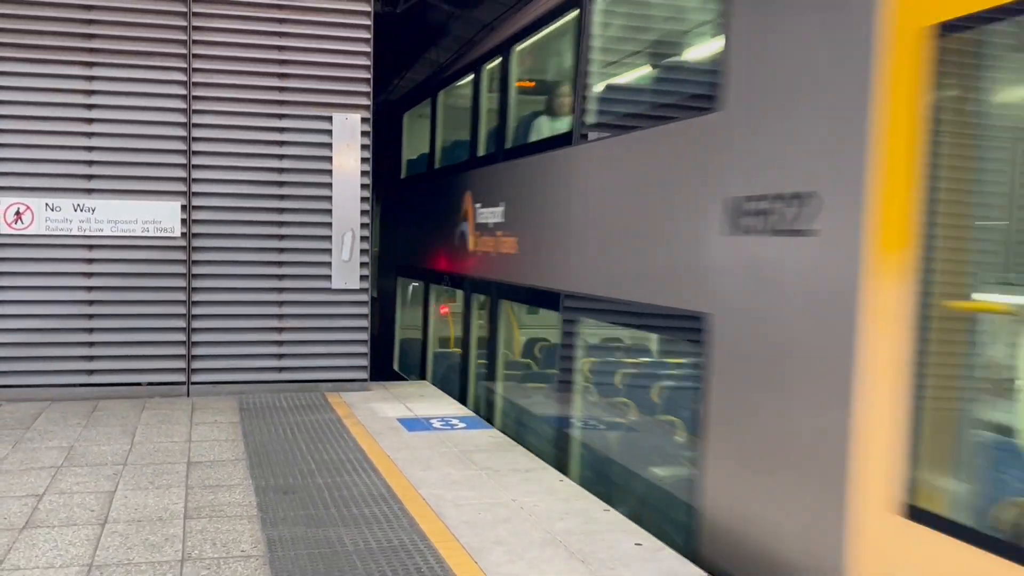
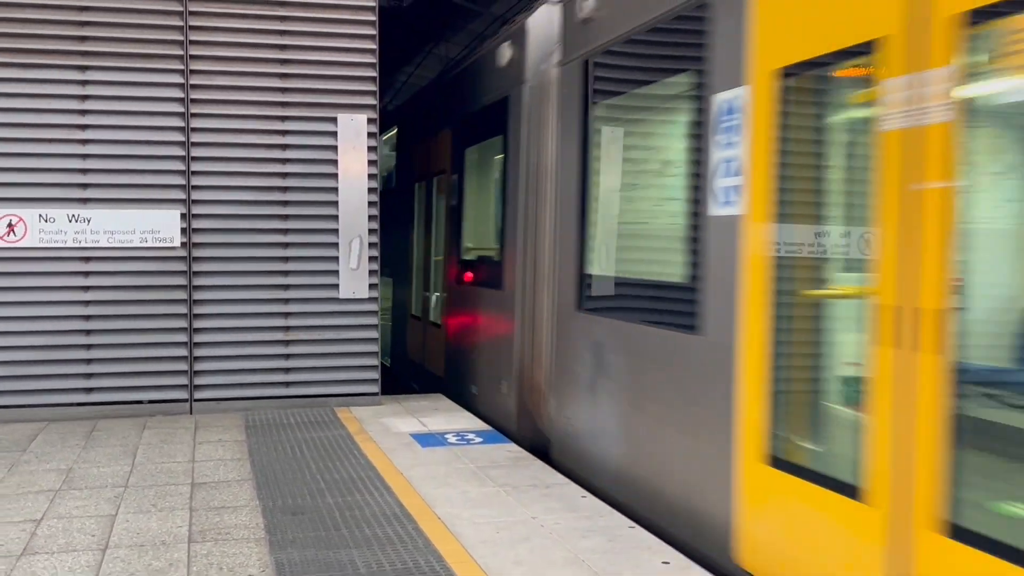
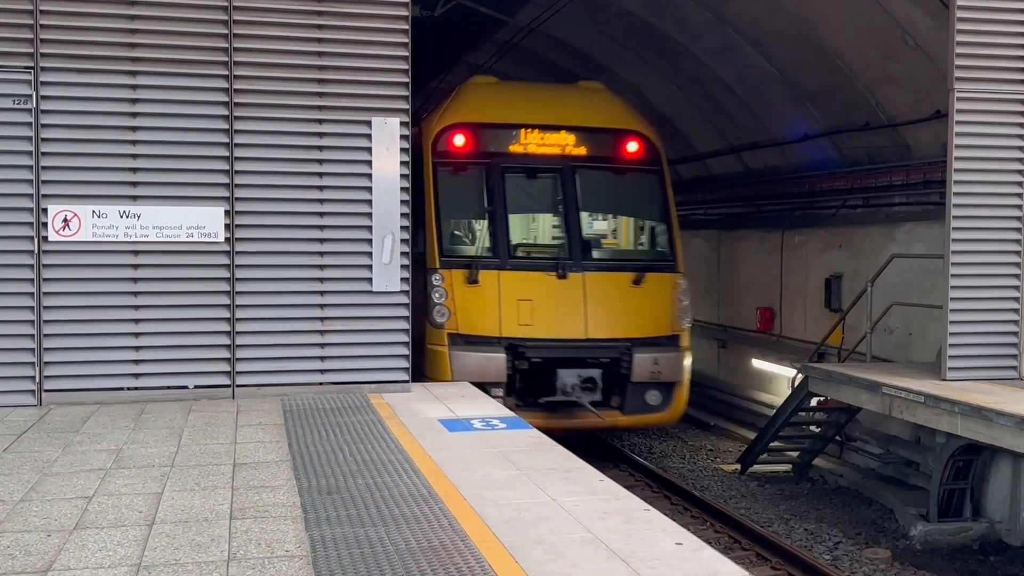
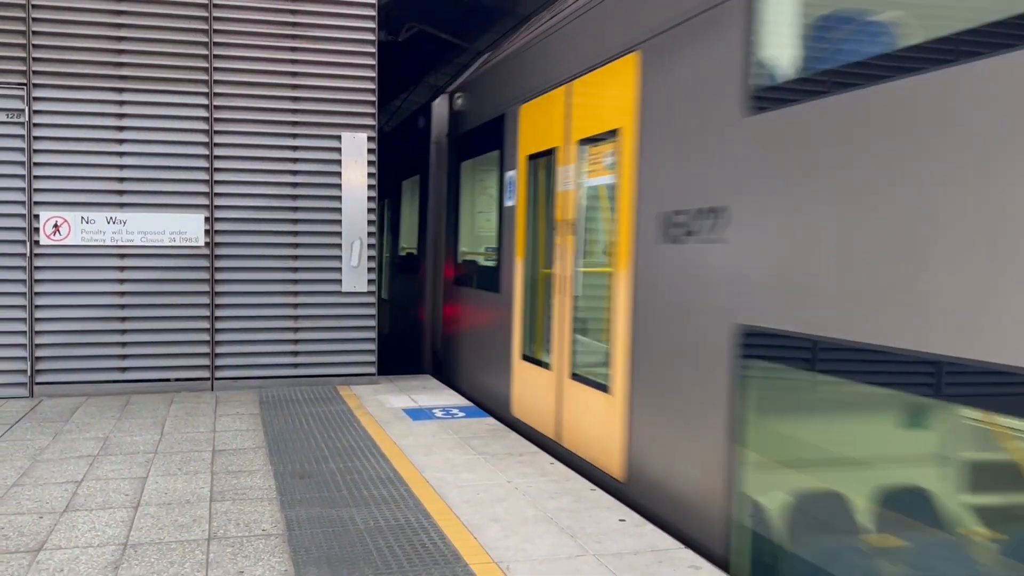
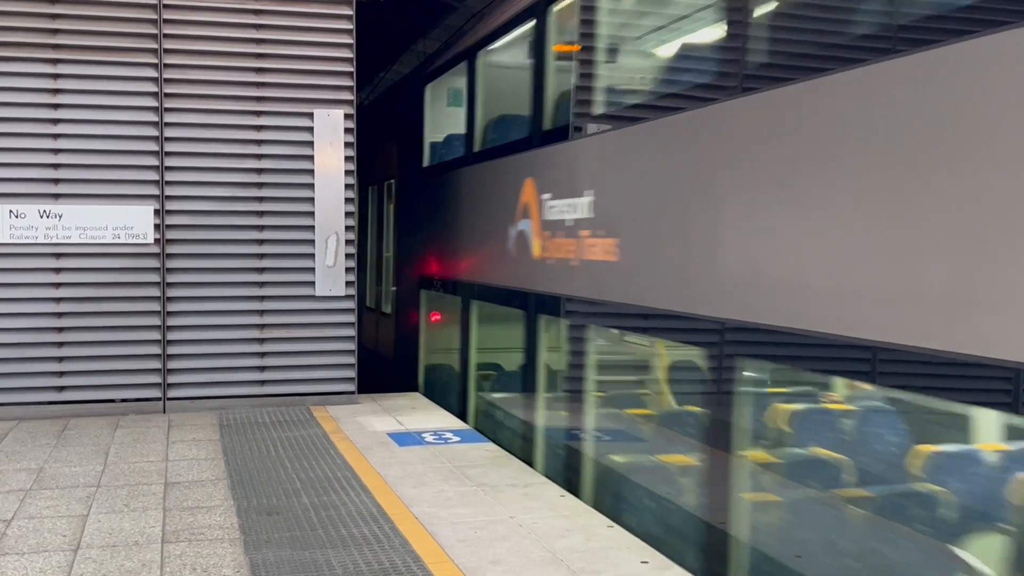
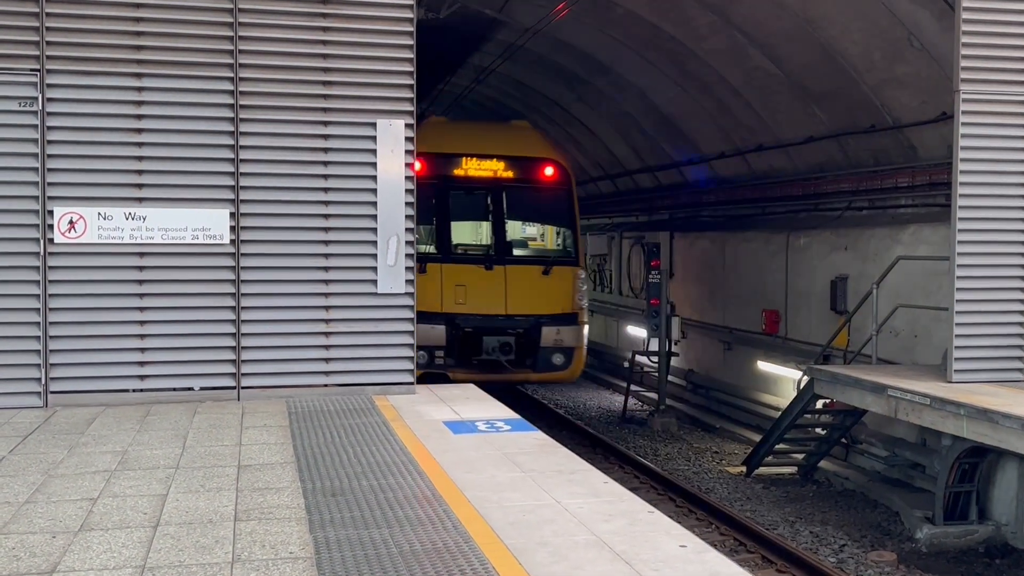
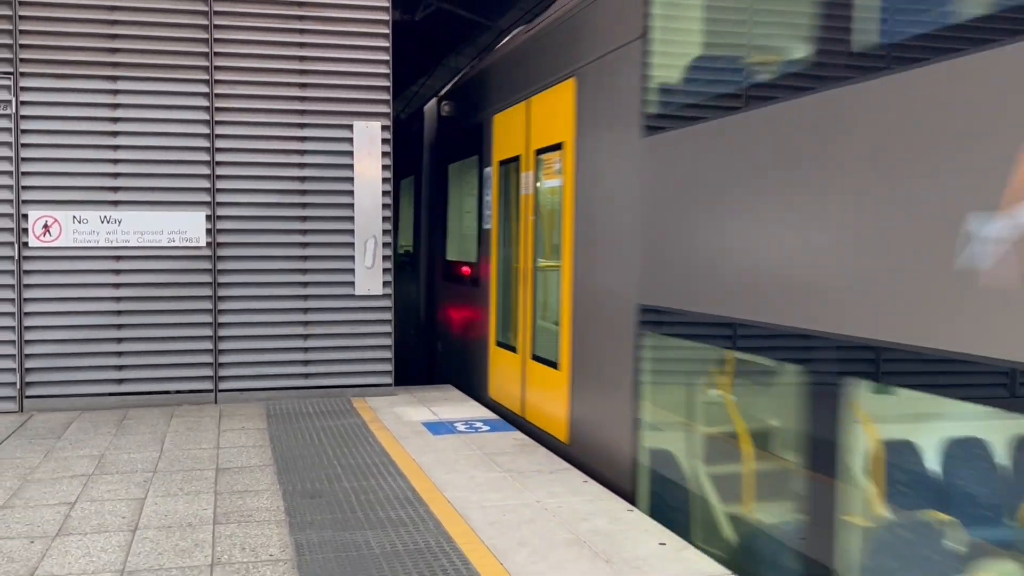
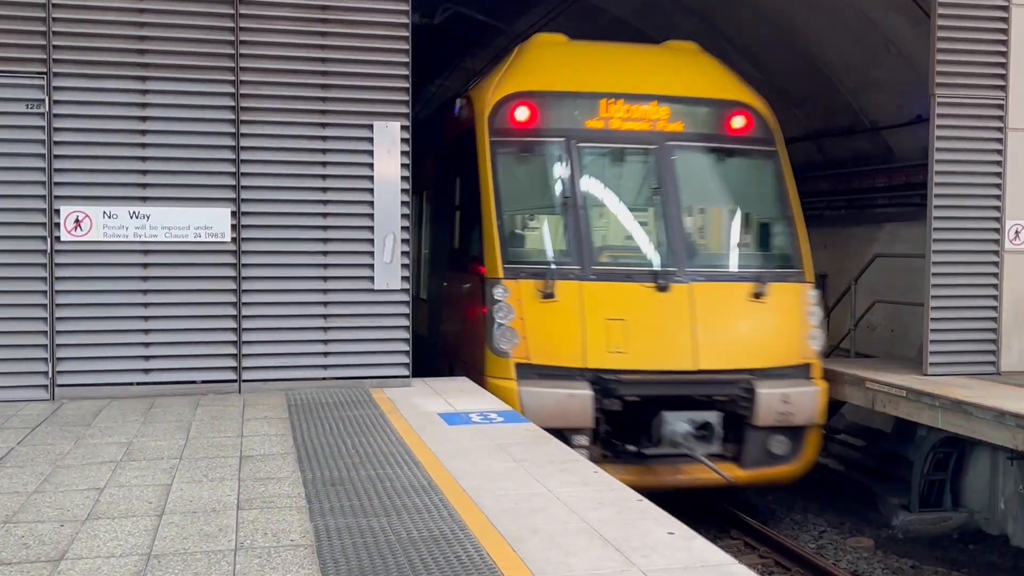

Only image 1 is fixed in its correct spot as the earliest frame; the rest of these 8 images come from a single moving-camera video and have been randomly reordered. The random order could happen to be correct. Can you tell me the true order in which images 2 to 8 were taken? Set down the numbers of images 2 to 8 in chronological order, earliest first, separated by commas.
4, 5, 2, 7, 8, 3, 6
